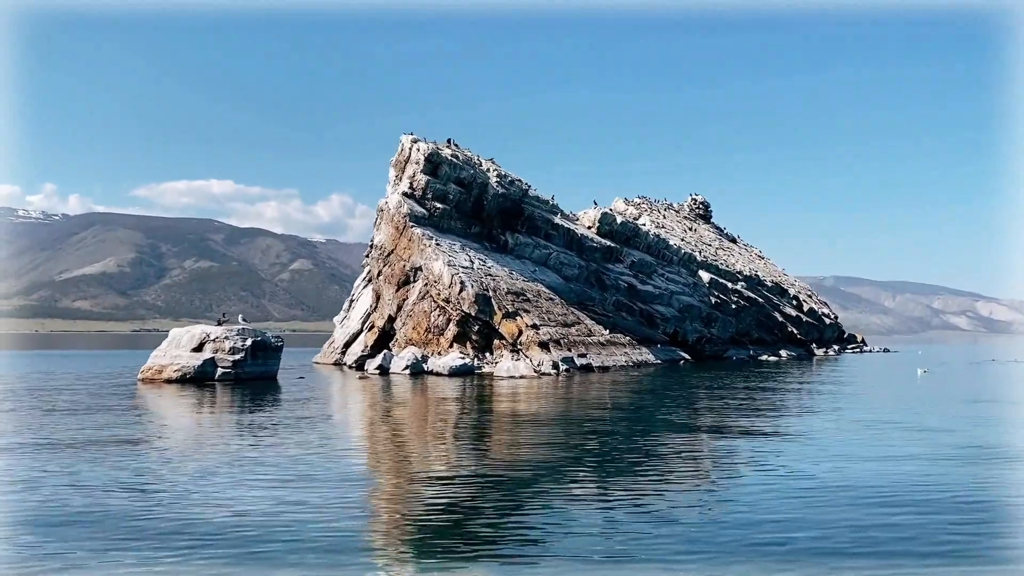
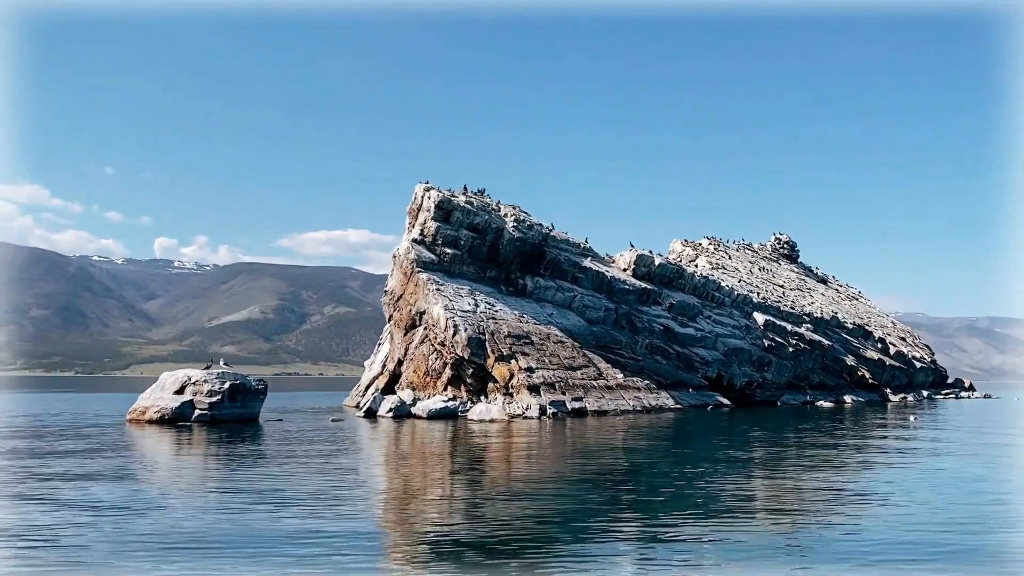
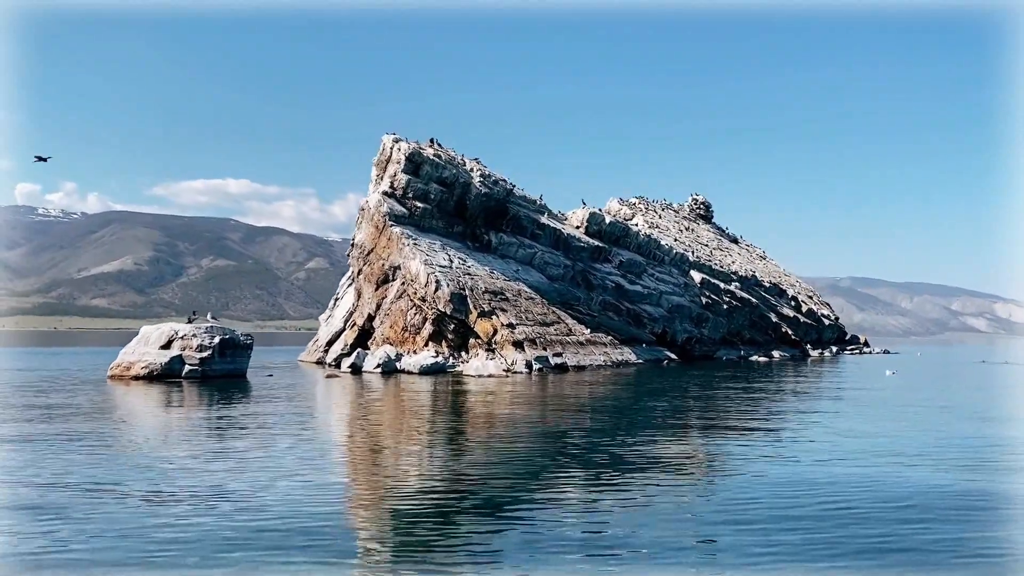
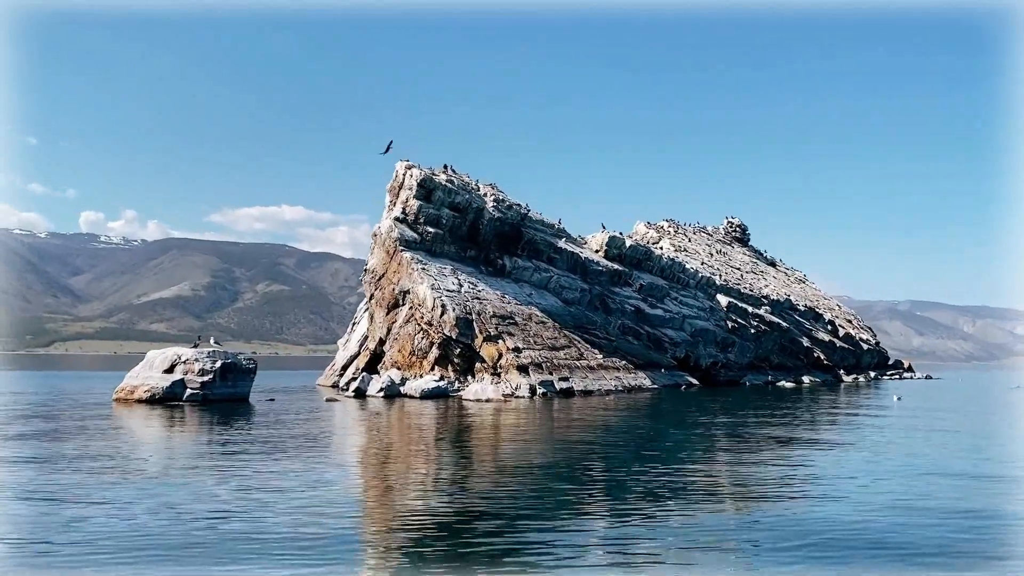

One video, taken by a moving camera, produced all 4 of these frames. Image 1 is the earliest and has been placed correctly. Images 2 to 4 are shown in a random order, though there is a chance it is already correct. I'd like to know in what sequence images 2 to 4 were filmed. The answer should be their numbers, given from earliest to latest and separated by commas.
3, 4, 2
